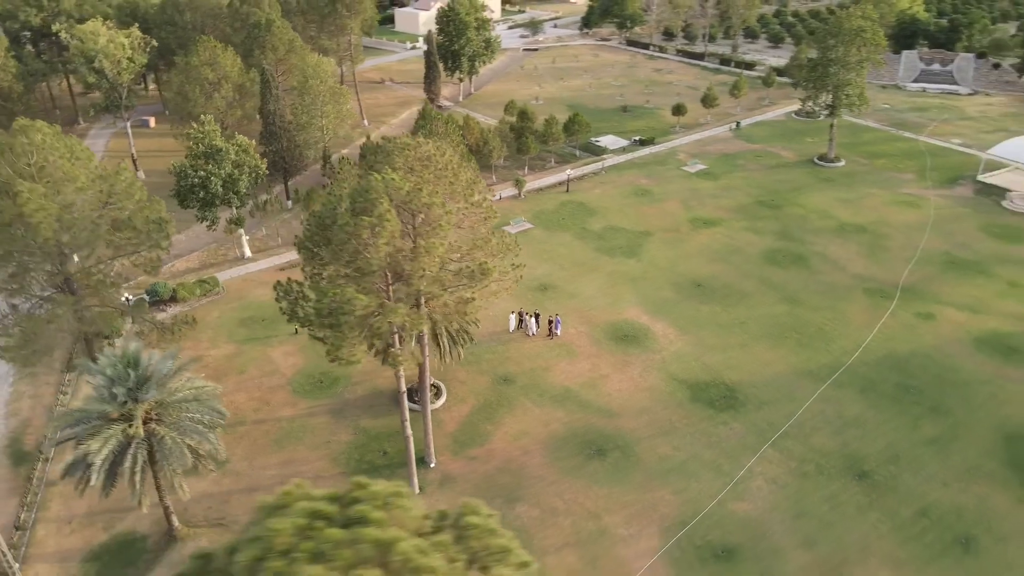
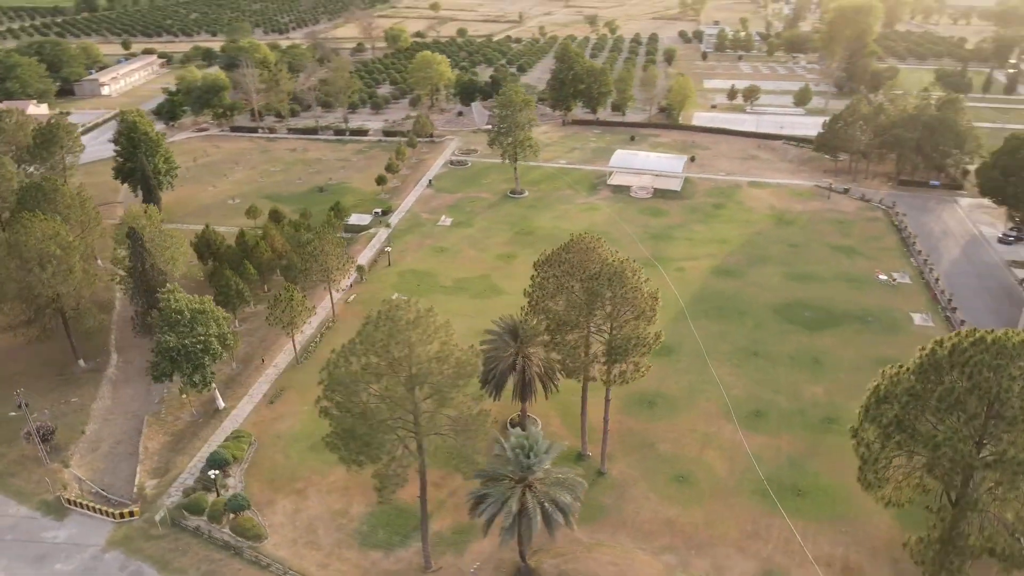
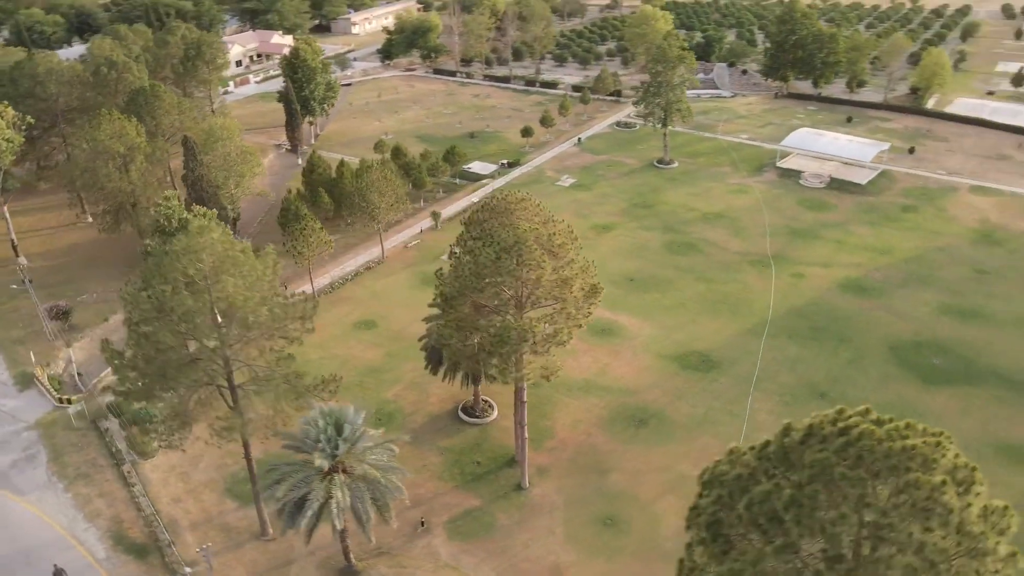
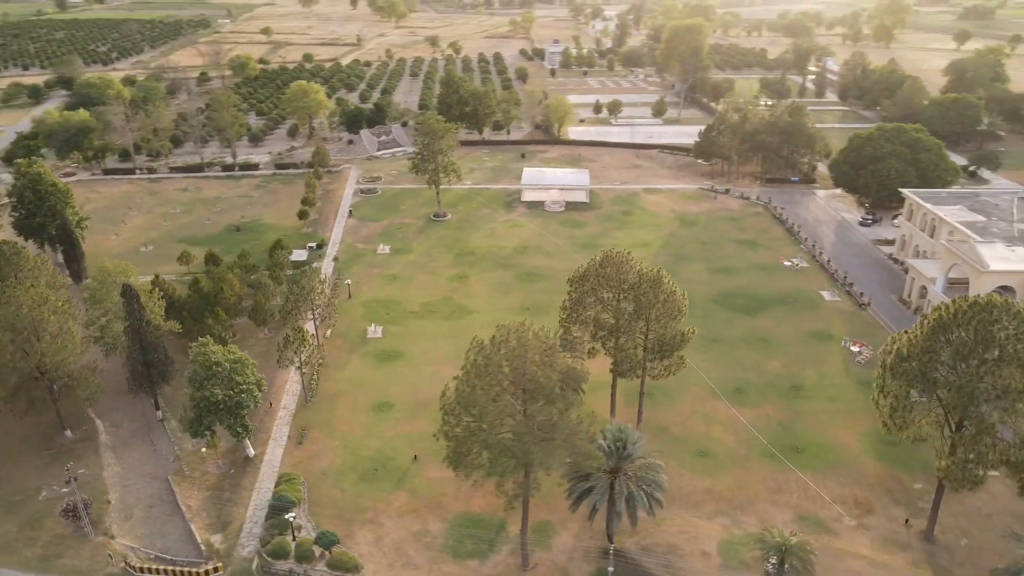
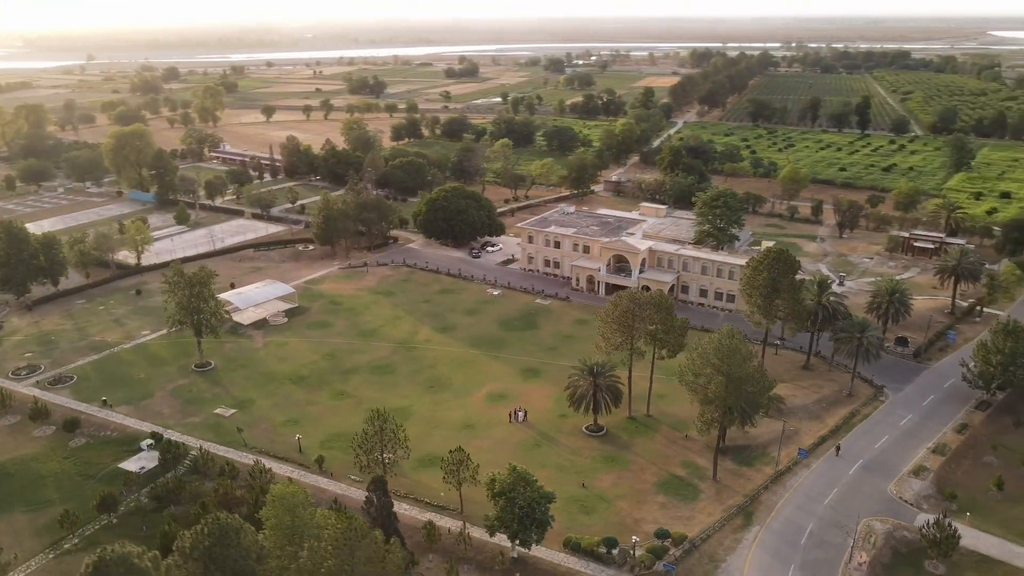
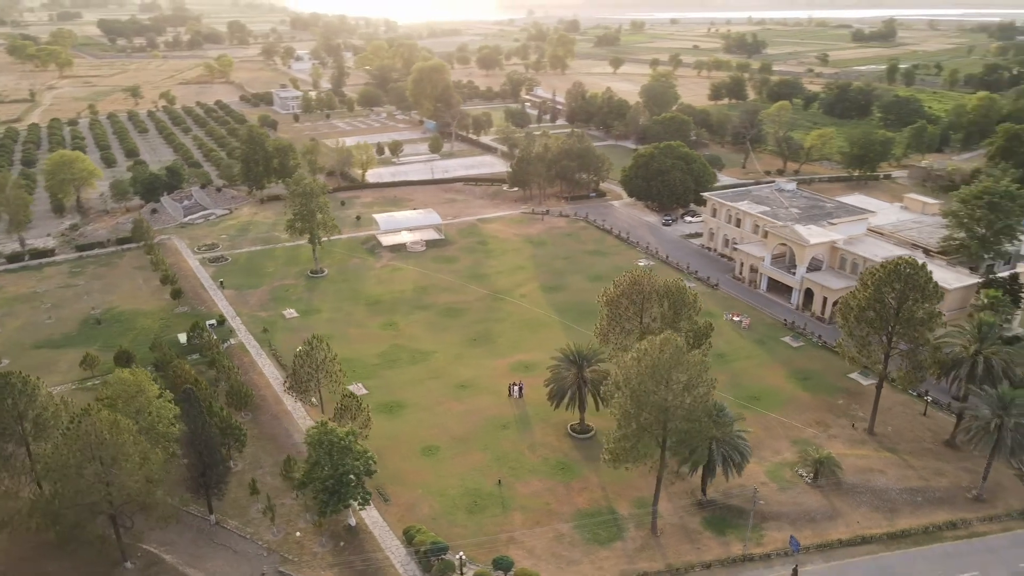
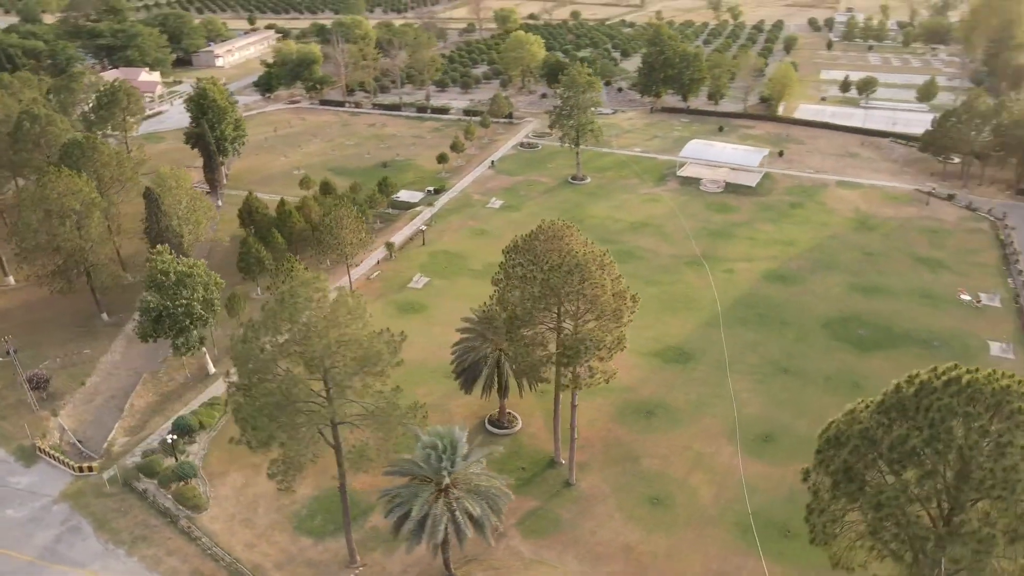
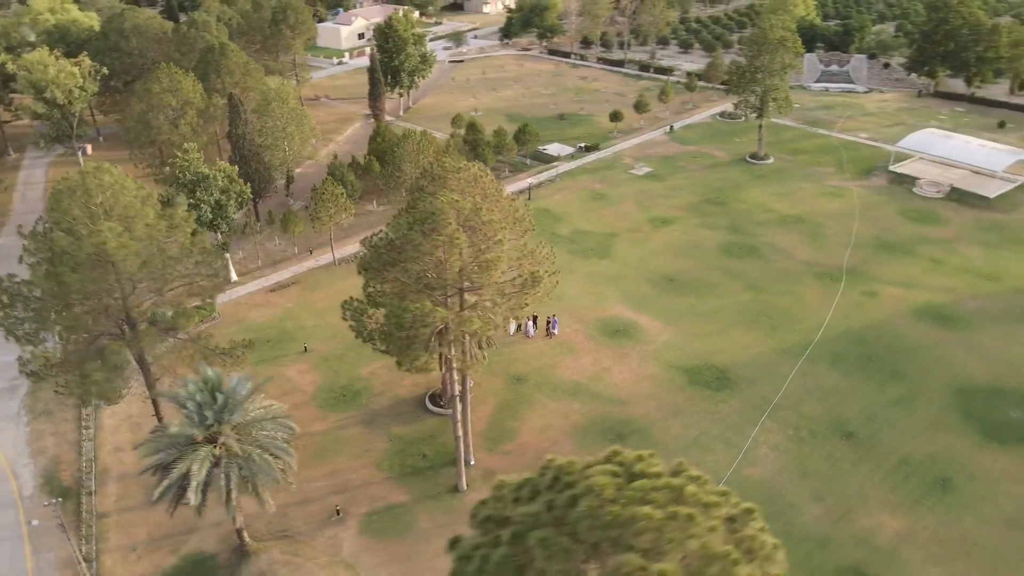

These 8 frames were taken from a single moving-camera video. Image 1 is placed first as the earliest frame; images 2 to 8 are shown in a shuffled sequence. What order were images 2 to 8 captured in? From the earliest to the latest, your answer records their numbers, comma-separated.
8, 3, 7, 2, 4, 6, 5
